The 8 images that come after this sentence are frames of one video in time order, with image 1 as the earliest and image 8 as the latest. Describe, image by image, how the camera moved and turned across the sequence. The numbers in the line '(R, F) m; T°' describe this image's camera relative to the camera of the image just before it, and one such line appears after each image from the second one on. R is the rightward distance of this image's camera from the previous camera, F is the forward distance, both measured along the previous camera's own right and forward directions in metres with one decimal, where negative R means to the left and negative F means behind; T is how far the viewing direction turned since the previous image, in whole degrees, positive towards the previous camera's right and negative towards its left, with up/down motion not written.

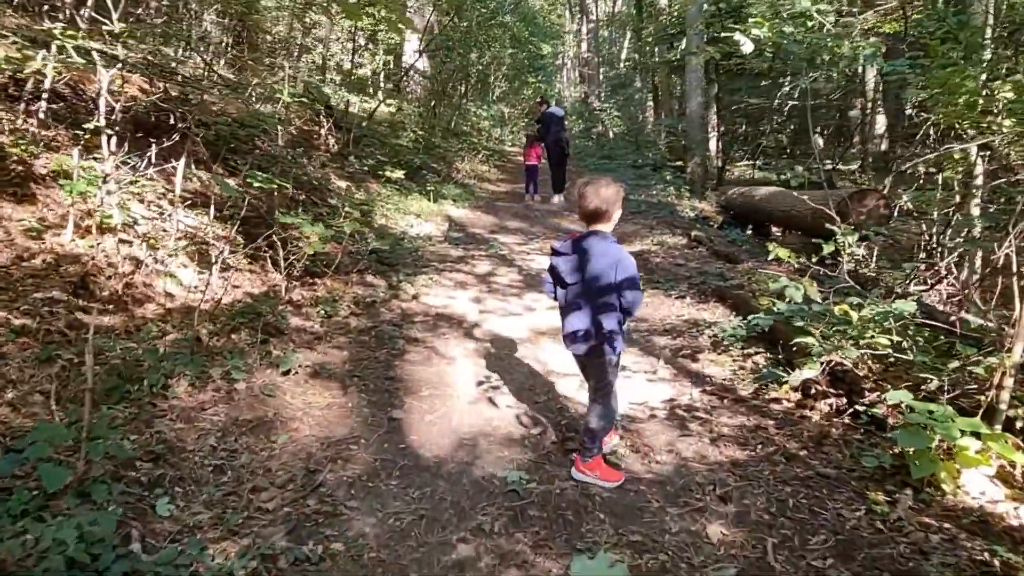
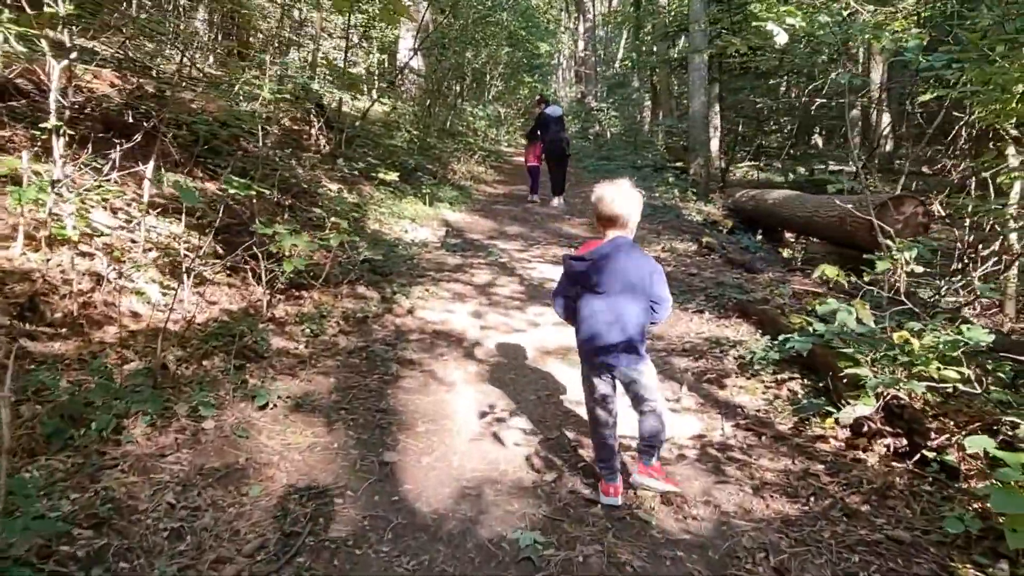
(-0.1, +0.5) m; 0°
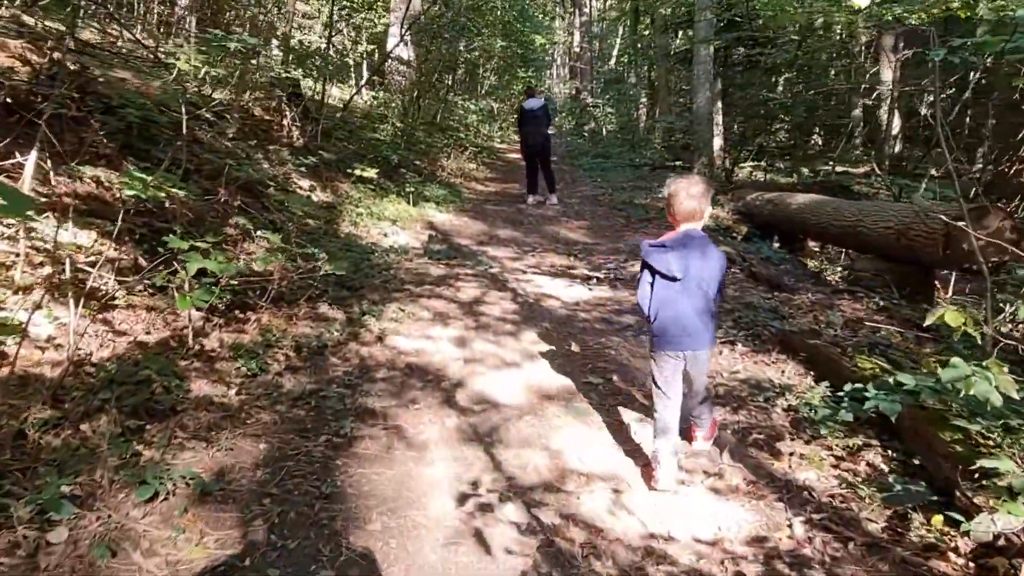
(0.0, +1.0) m; +1°
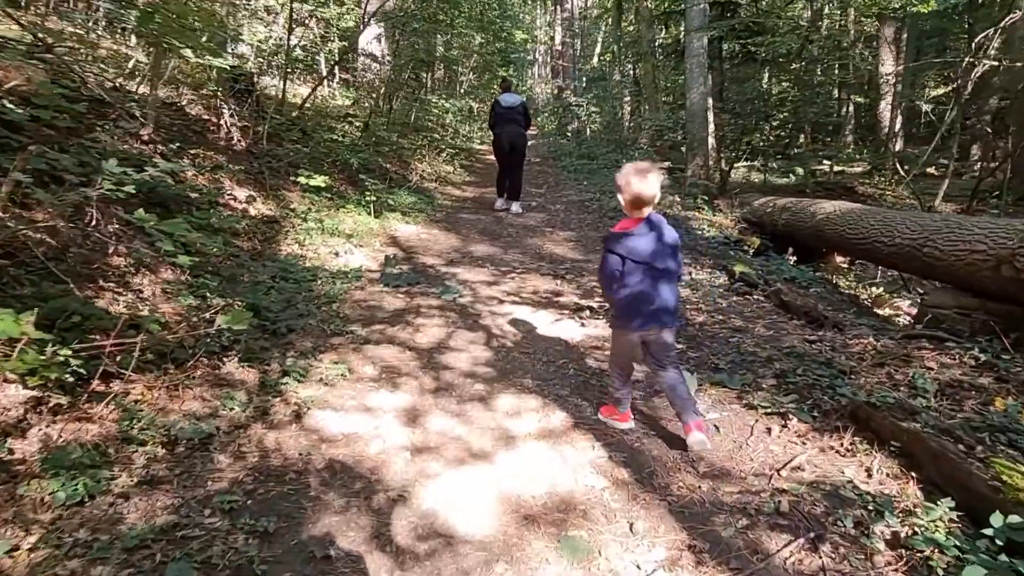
(+0.1, +1.3) m; +1°
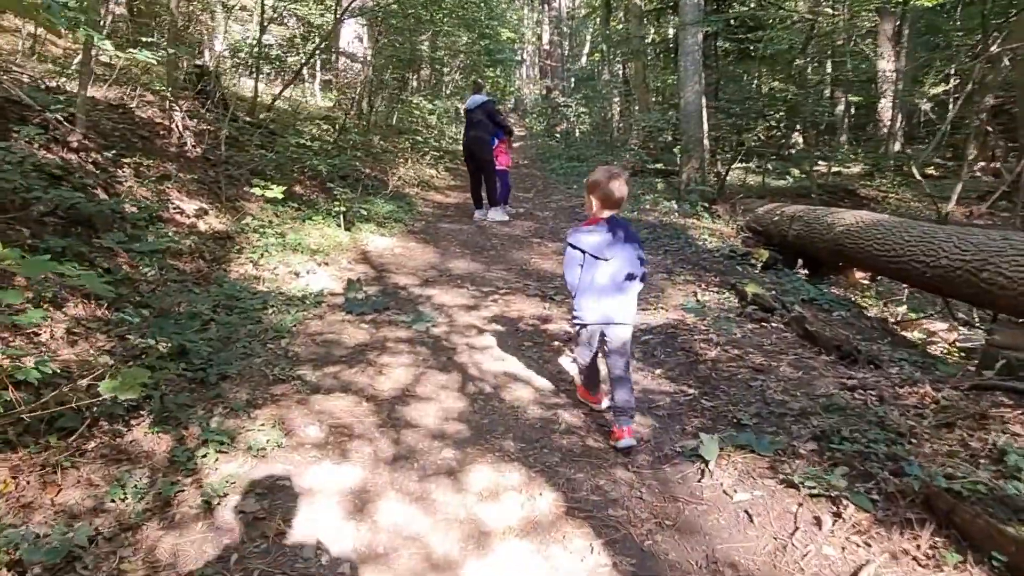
(+0.1, +0.7) m; +1°
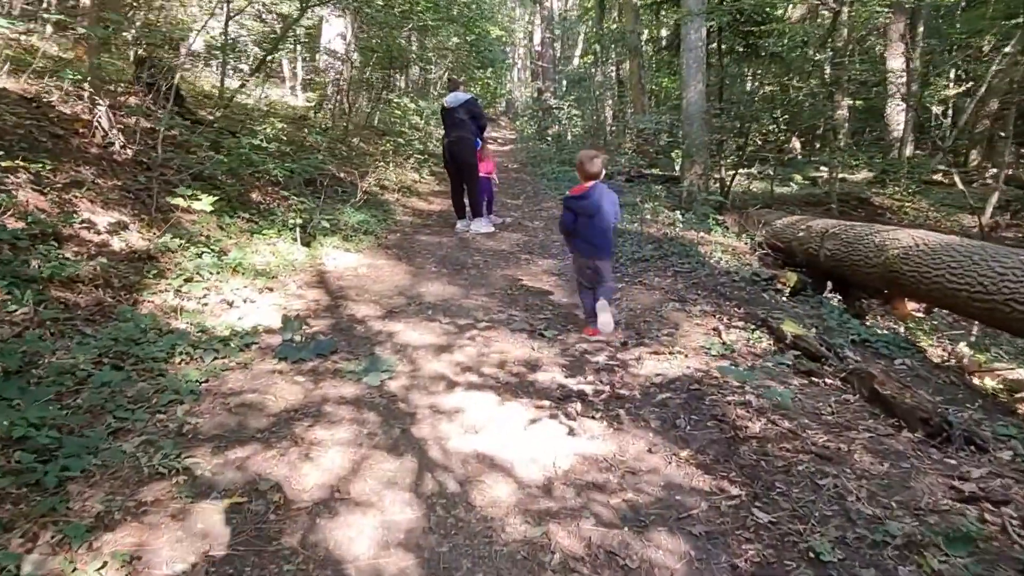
(+0.1, +1.1) m; +1°
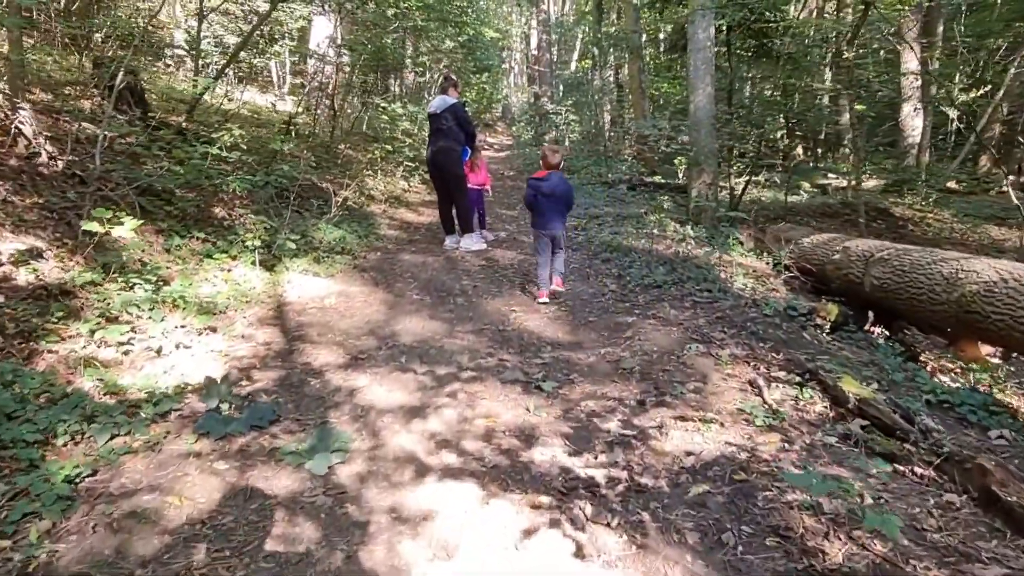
(0.0, +0.9) m; 0°
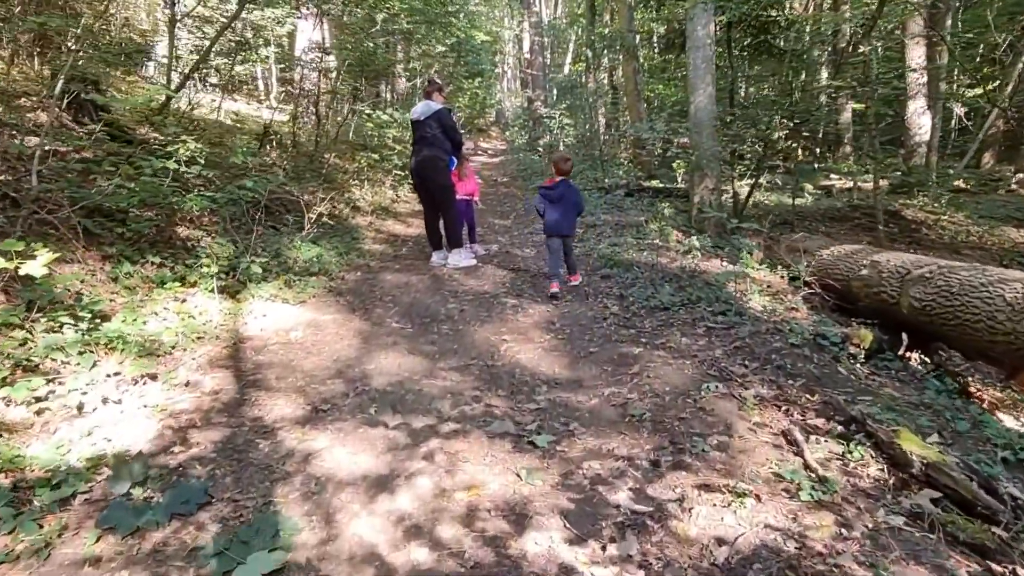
(0.0, +0.6) m; 0°
